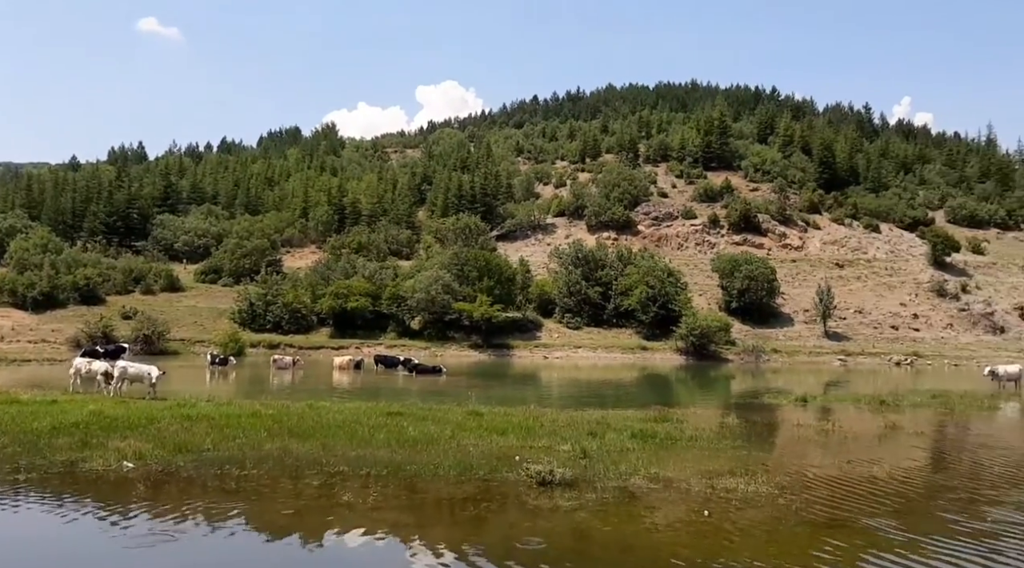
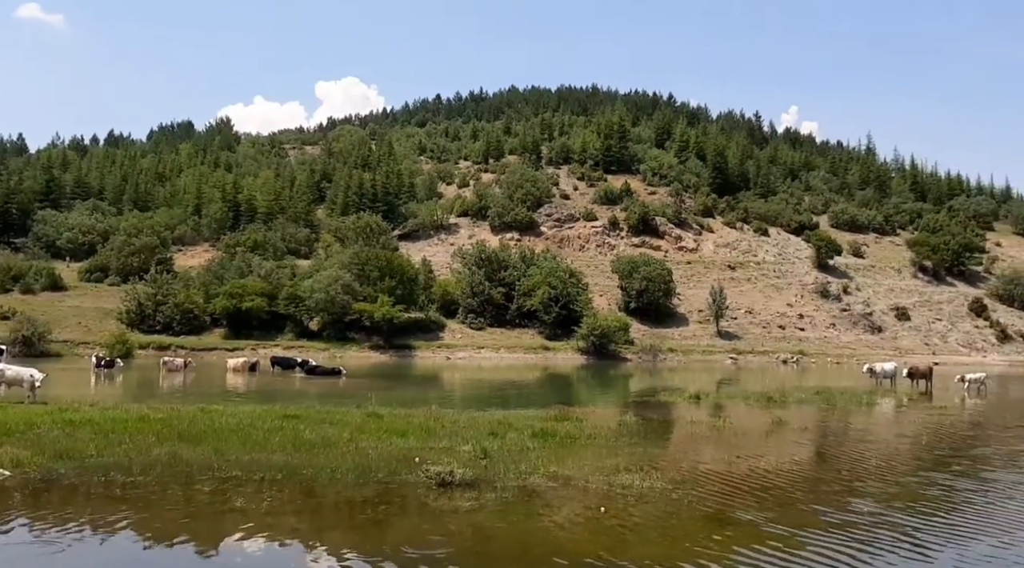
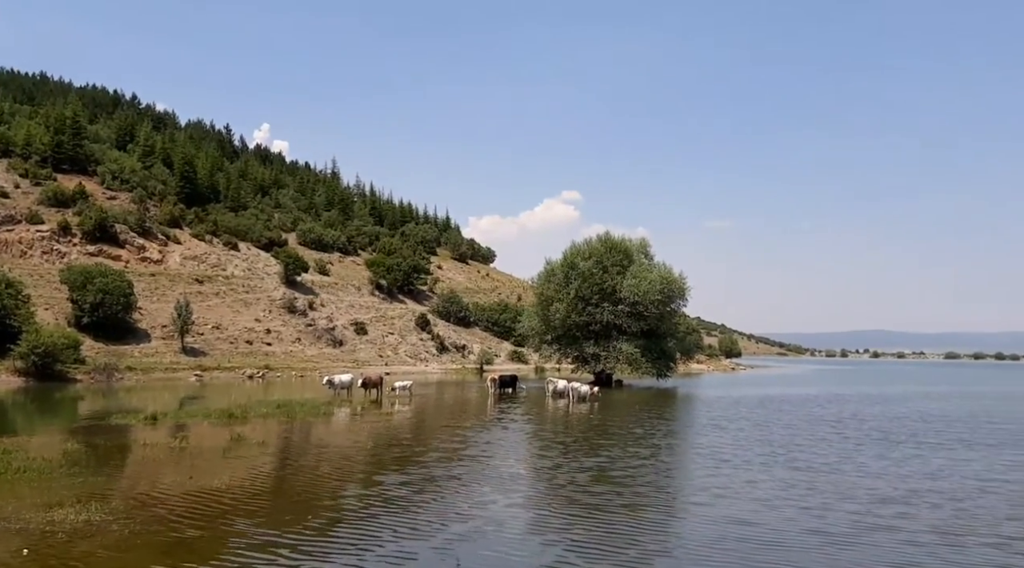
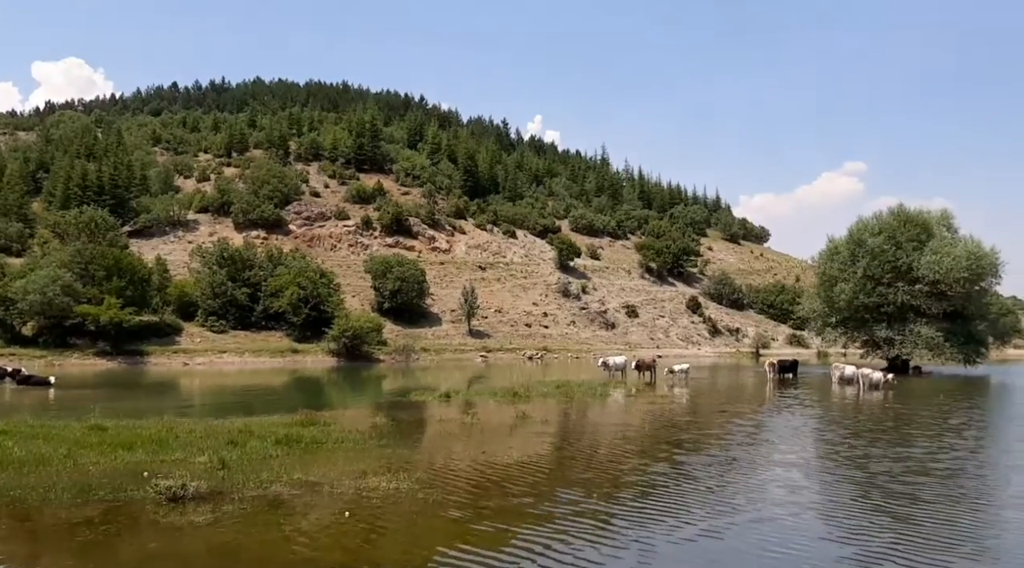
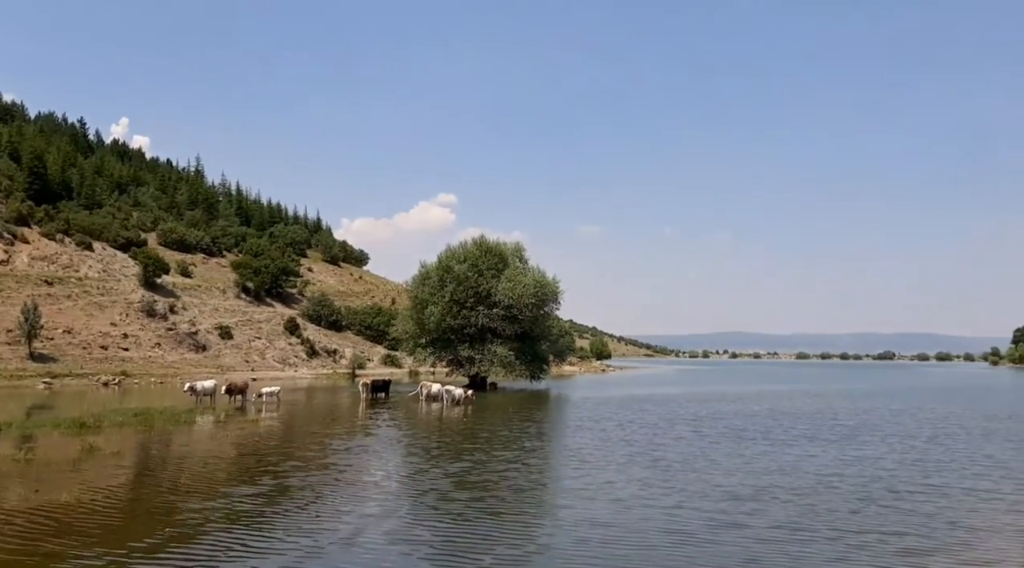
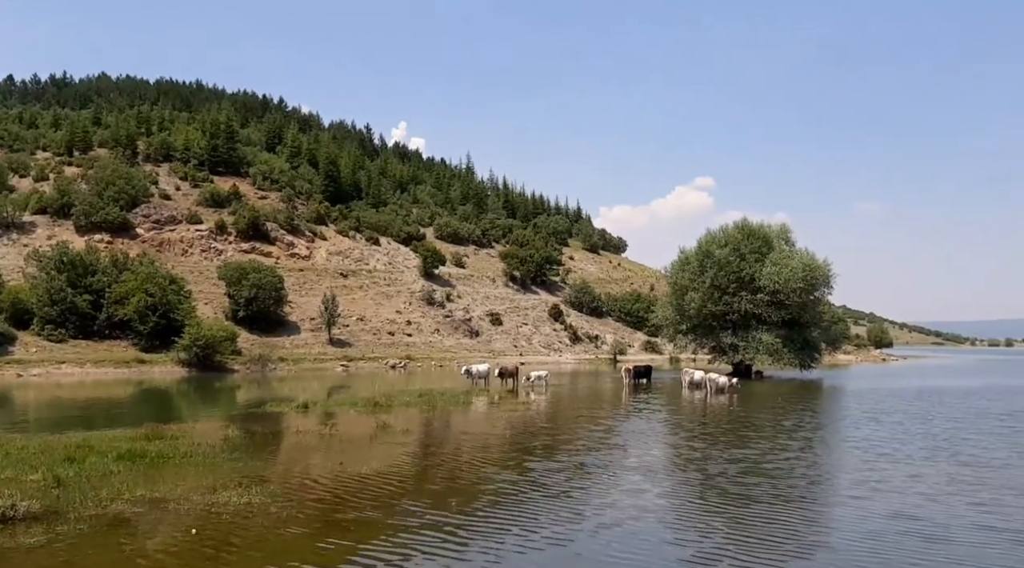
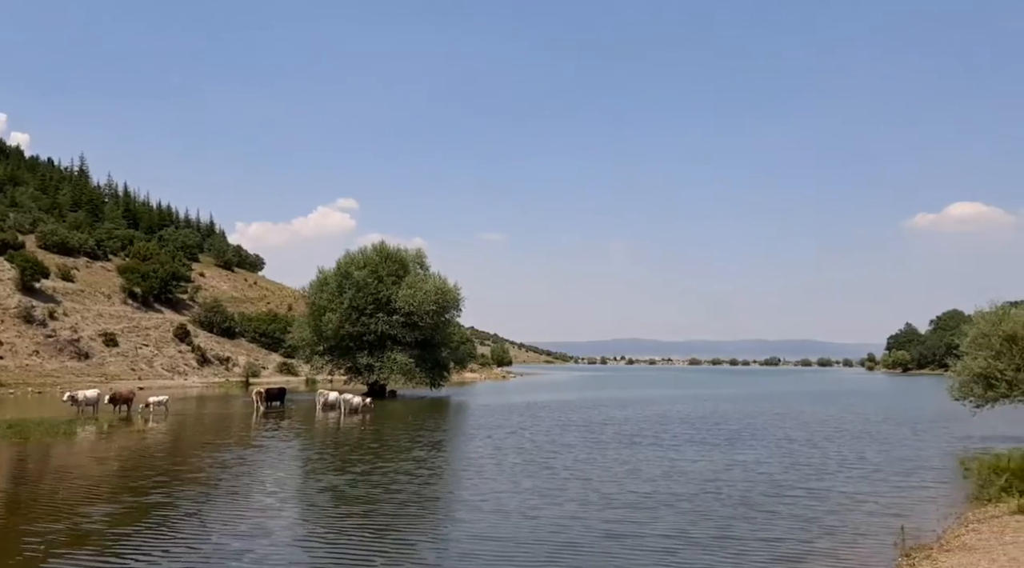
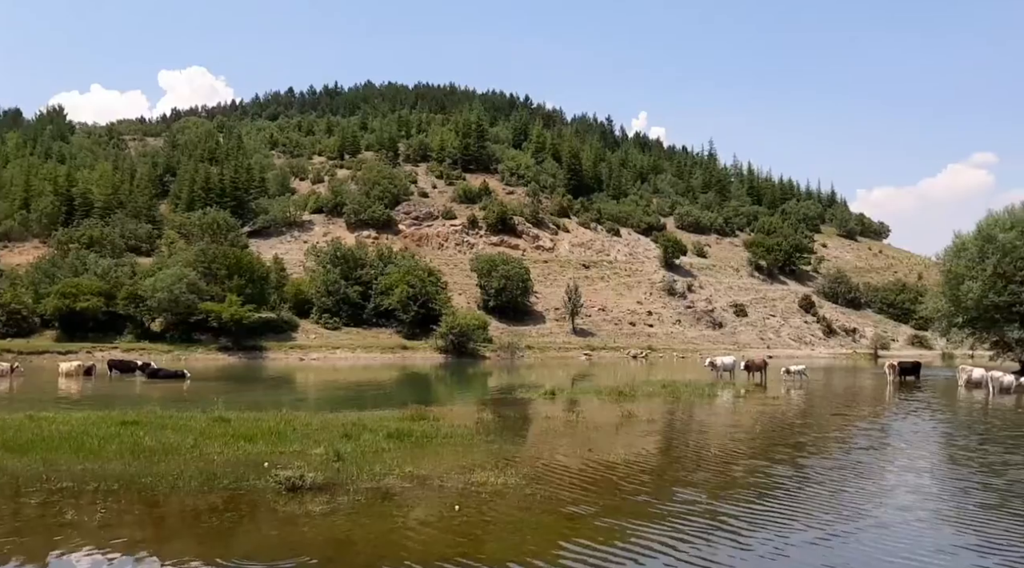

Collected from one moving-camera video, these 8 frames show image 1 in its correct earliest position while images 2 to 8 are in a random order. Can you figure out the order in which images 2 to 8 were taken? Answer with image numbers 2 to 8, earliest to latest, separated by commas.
2, 8, 4, 6, 3, 5, 7
